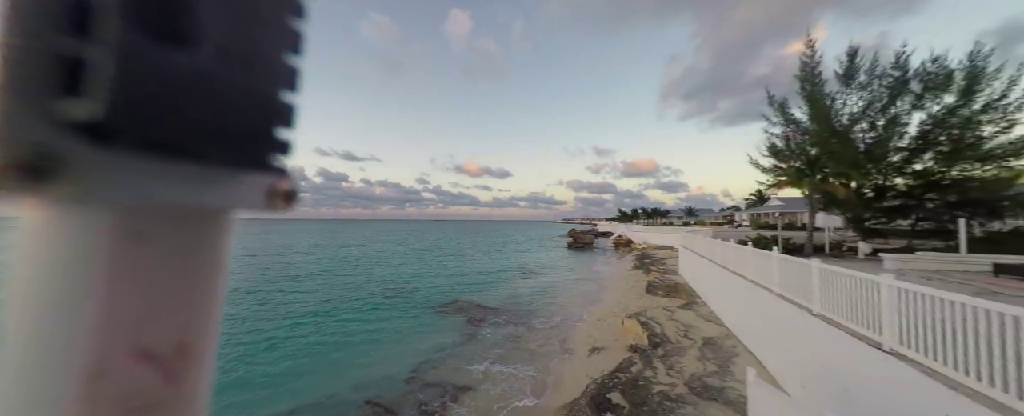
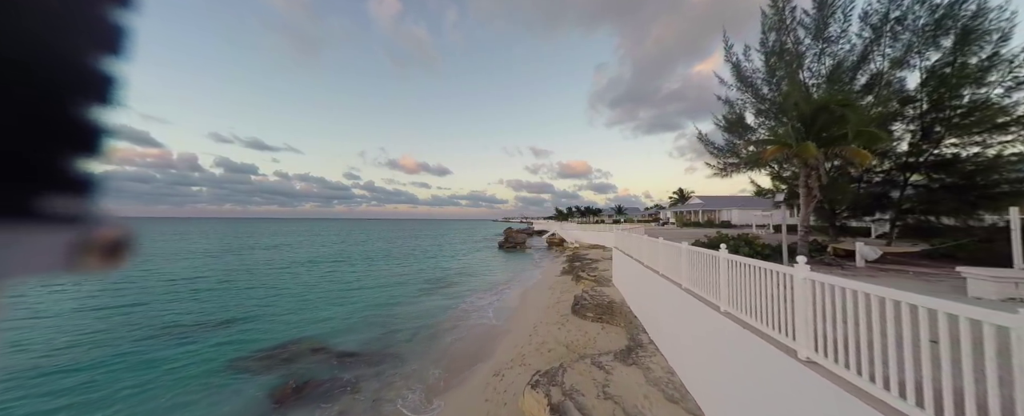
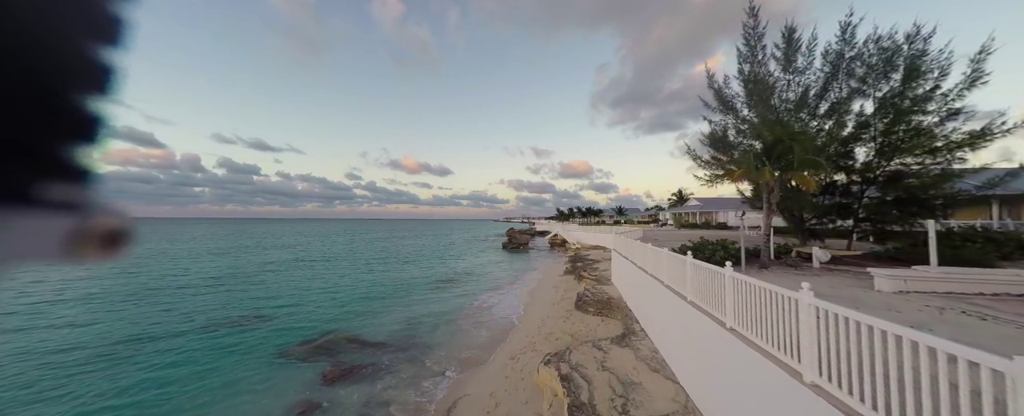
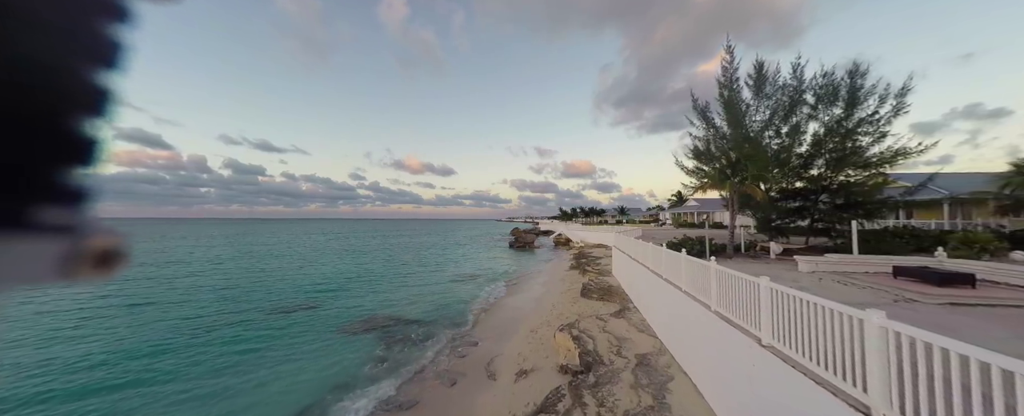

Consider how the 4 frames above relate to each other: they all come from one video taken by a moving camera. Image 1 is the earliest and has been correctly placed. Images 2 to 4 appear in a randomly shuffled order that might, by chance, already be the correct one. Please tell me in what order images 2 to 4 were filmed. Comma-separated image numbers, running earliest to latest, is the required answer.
4, 3, 2
